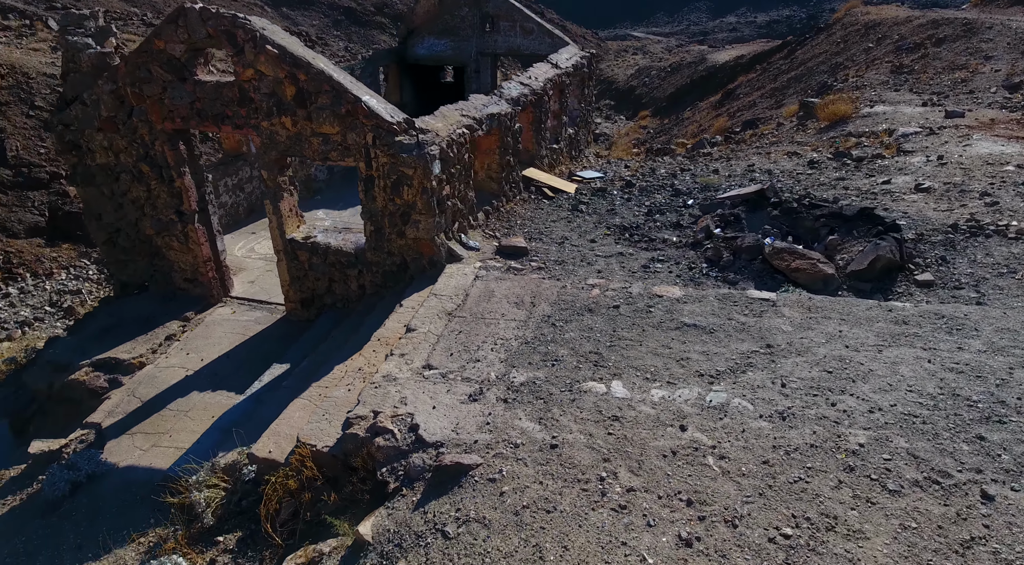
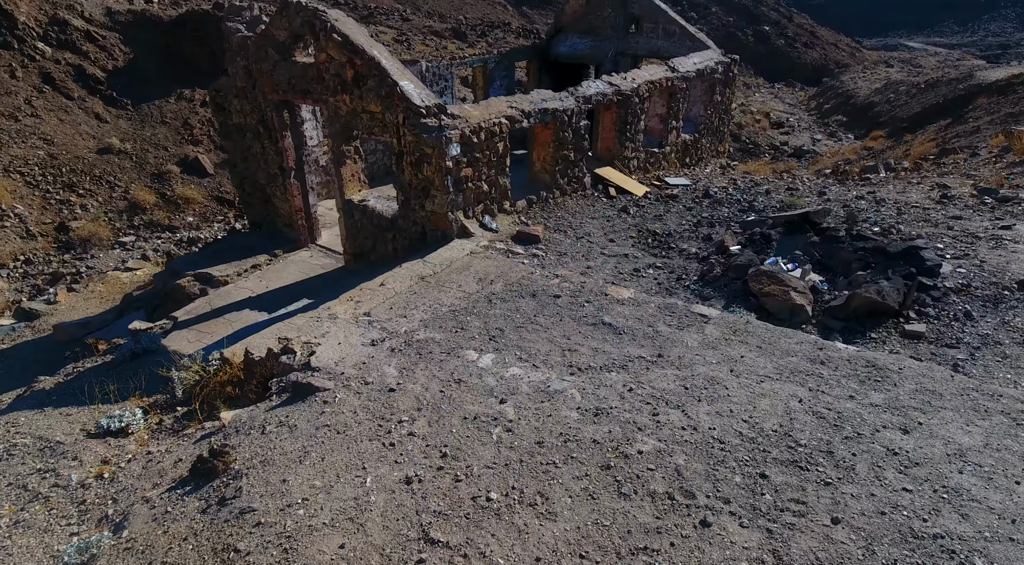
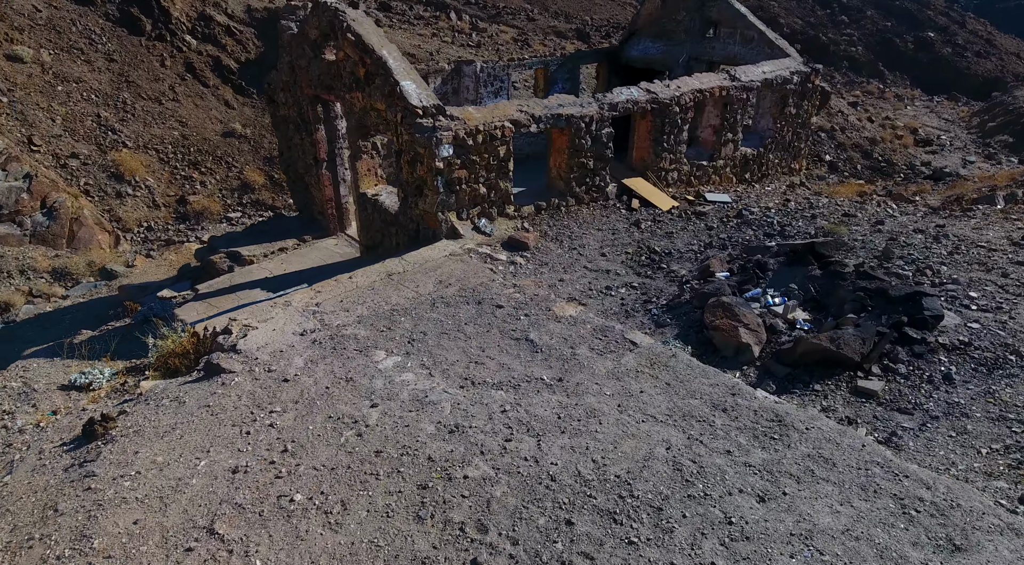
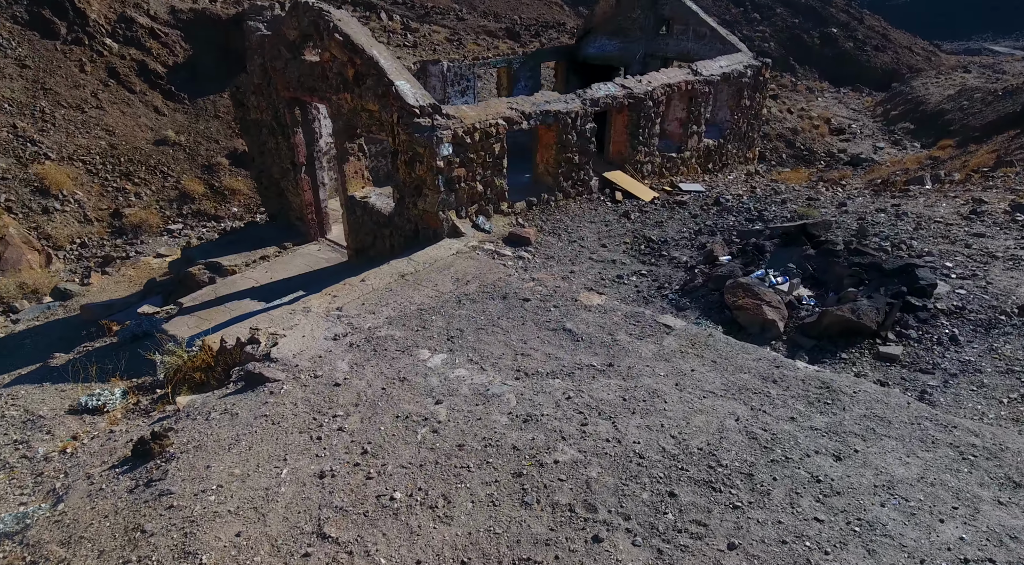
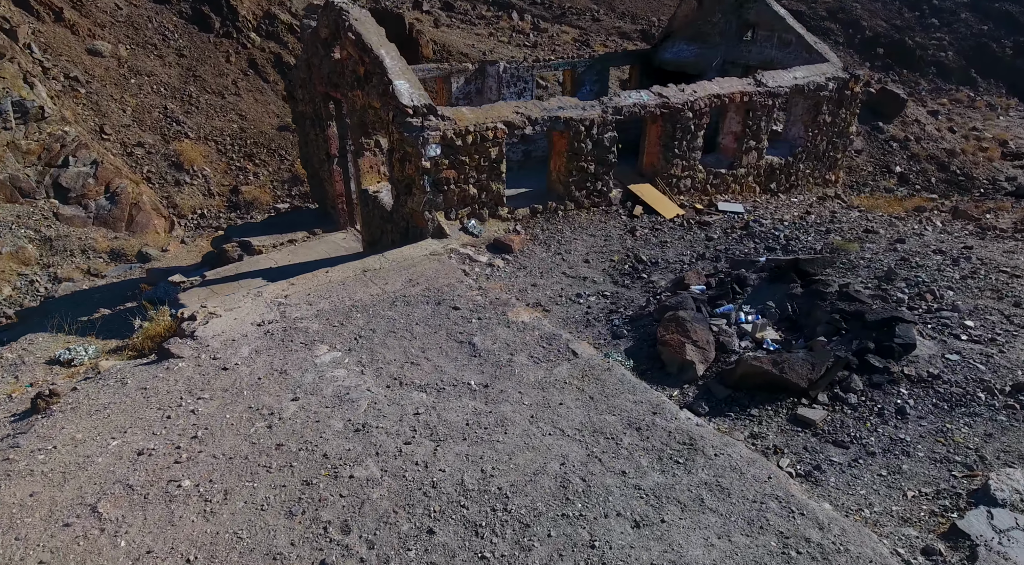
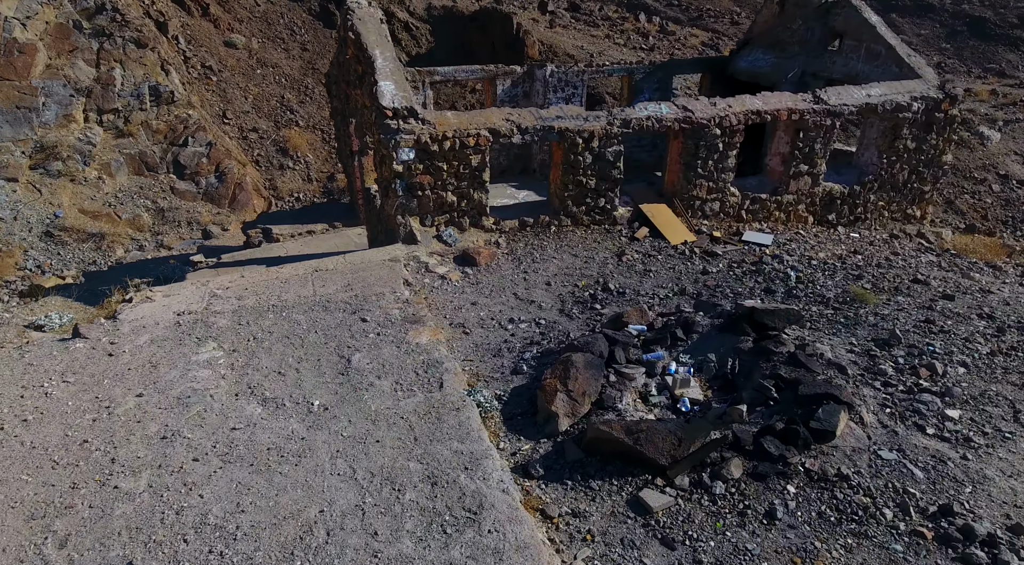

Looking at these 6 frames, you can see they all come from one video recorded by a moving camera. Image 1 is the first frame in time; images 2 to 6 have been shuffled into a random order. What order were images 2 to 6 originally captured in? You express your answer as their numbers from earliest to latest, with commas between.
2, 4, 3, 5, 6
